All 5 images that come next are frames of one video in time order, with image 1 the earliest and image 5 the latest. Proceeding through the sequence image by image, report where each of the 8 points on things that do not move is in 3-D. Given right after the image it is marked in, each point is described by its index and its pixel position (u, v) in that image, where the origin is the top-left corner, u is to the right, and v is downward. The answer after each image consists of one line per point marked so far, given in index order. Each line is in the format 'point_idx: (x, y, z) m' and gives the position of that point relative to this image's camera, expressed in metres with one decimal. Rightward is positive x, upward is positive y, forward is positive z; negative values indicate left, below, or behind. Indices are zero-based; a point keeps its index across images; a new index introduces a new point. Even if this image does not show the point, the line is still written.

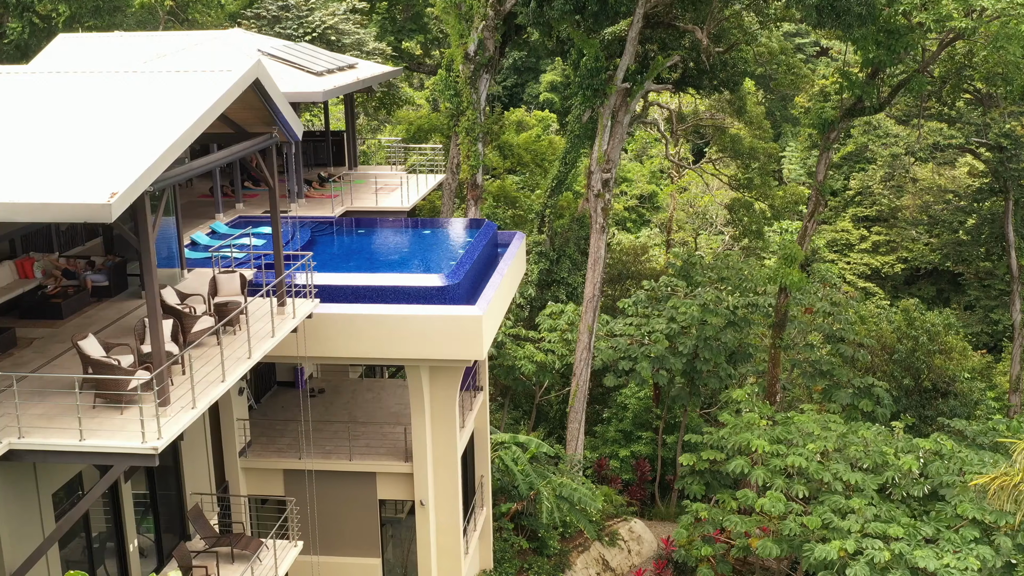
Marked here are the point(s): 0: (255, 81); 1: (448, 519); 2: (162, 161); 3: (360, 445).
0: (-3.8, +2.9, +13.2) m
1: (-1.3, -4.9, +19.7) m
2: (-4.0, +1.4, +10.5) m
3: (-3.3, -3.4, +20.1) m
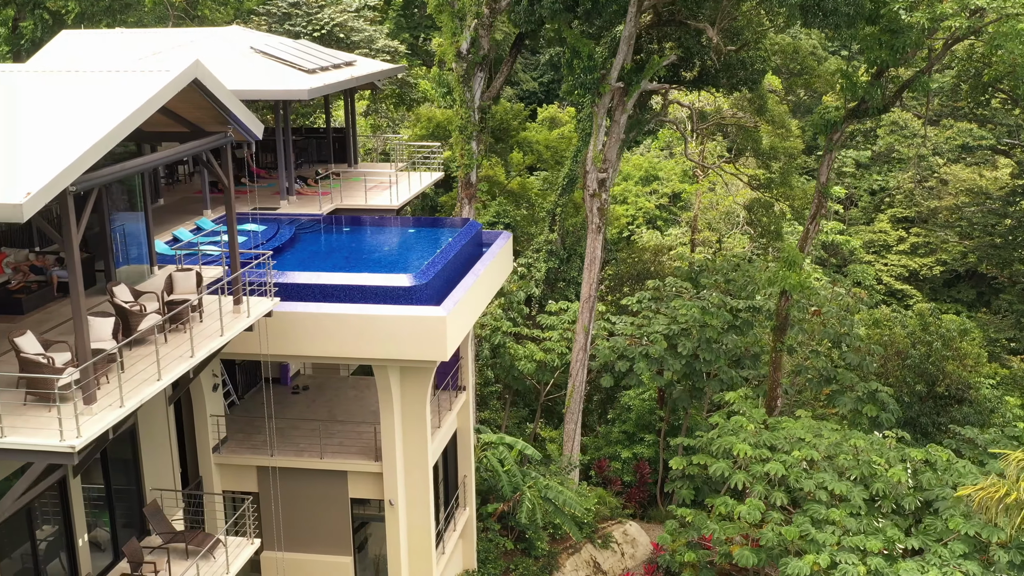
0: (-4.5, +2.9, +13.2) m
1: (-1.9, -4.9, +19.6) m
2: (-4.9, +1.4, +10.5) m
3: (-3.8, -3.3, +20.1) m
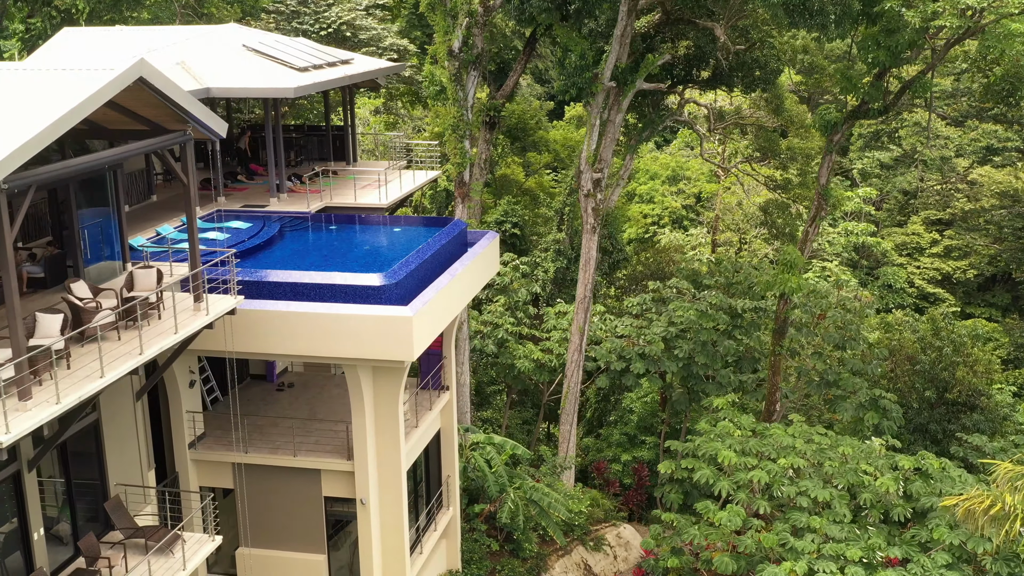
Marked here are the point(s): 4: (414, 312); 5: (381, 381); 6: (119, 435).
0: (-5.2, +3.0, +13.3) m
1: (-2.5, -4.9, +19.6) m
2: (-5.7, +1.4, +10.6) m
3: (-4.3, -3.3, +20.1) m
4: (-1.8, -0.4, +17.0) m
5: (-2.6, -1.9, +18.7) m
6: (-7.0, -2.6, +16.5) m
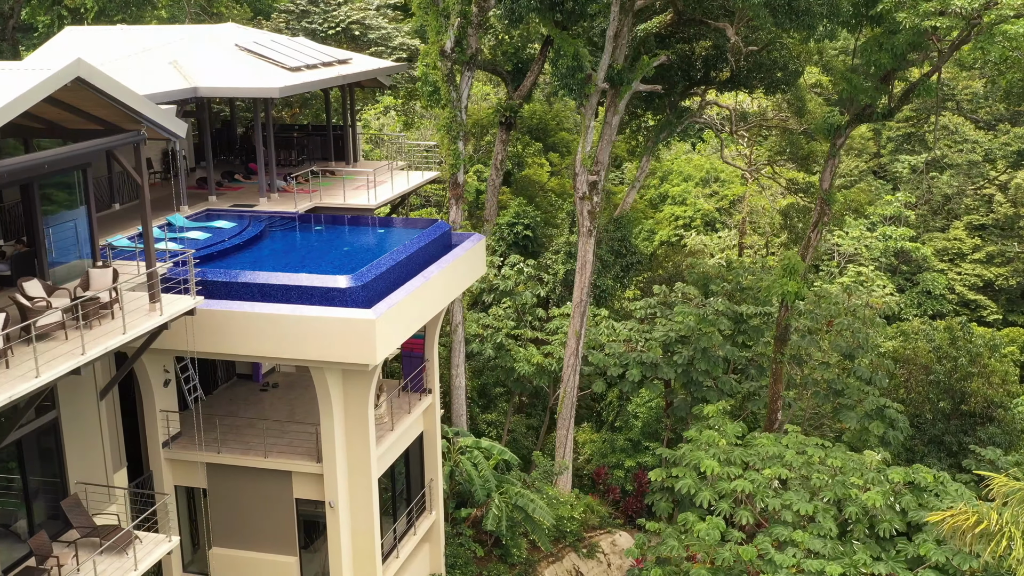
0: (-5.9, +3.0, +13.2) m
1: (-3.1, -4.9, +19.5) m
2: (-6.6, +1.4, +10.5) m
3: (-4.9, -3.3, +20.0) m
4: (-2.4, -0.5, +16.8) m
5: (-3.2, -1.9, +18.6) m
6: (-7.7, -2.6, +16.6) m
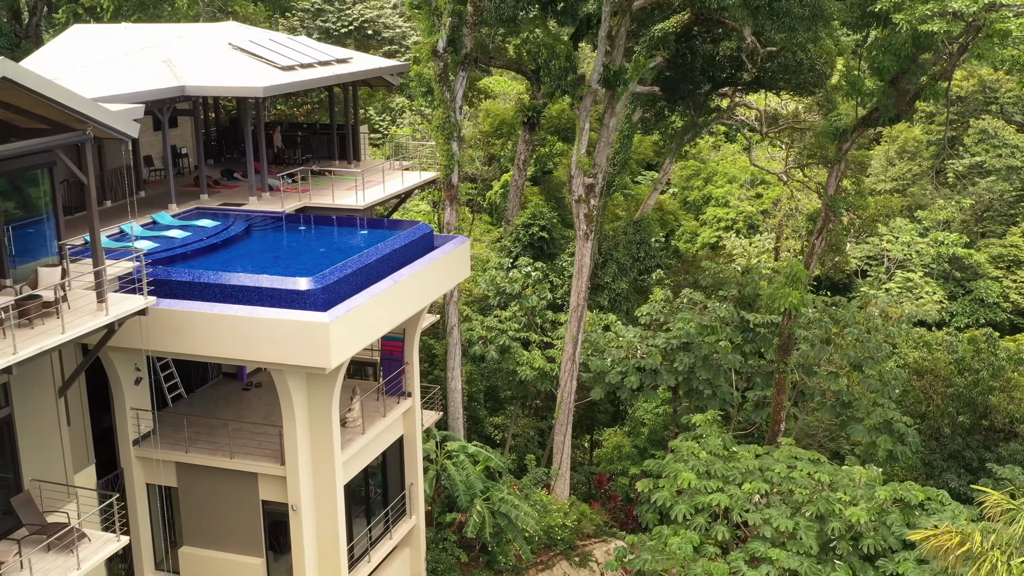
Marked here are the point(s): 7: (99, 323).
0: (-6.8, +3.0, +13.2) m
1: (-3.8, -5.0, +19.3) m
2: (-7.6, +1.4, +10.6) m
3: (-5.5, -3.3, +19.9) m
4: (-3.2, -0.5, +16.6) m
5: (-3.9, -1.9, +18.4) m
6: (-8.5, -2.6, +16.6) m
7: (-6.5, -0.6, +14.6) m
